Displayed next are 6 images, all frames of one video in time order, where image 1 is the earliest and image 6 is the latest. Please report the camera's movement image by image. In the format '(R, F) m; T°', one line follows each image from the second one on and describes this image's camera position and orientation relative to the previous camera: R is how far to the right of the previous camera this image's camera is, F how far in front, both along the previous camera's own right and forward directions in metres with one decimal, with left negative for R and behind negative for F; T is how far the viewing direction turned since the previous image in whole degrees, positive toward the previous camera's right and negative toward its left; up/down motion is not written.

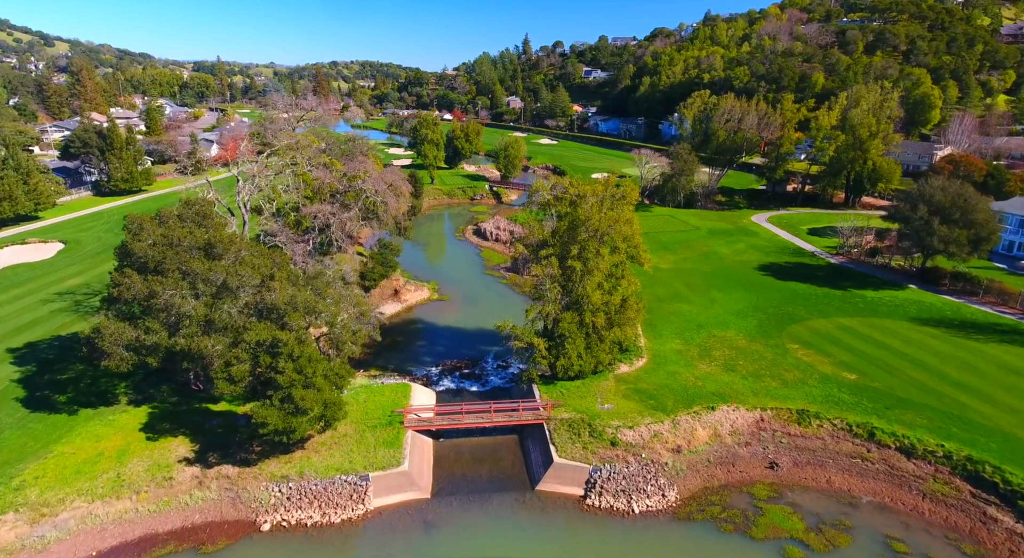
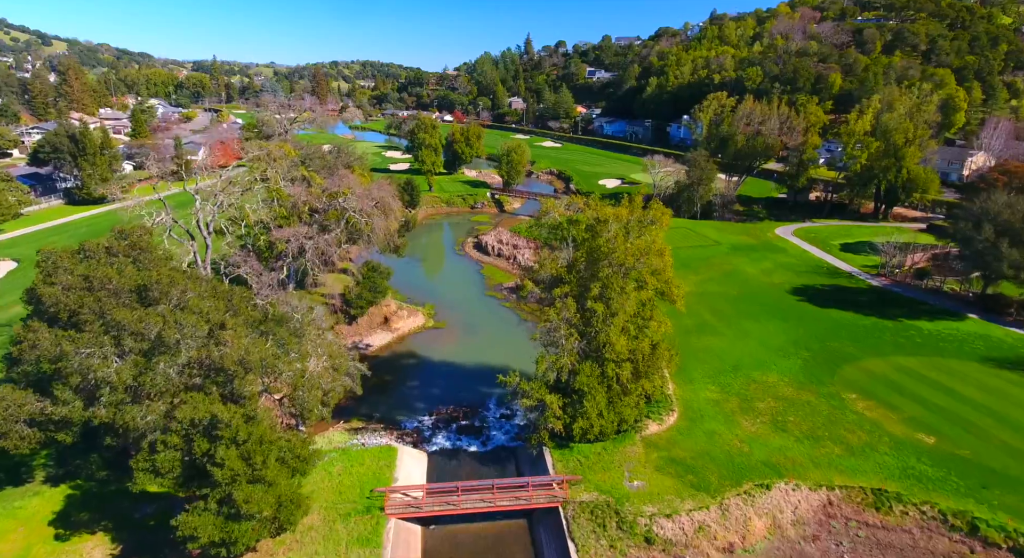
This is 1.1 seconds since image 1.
(-0.3, +4.9) m; 0°
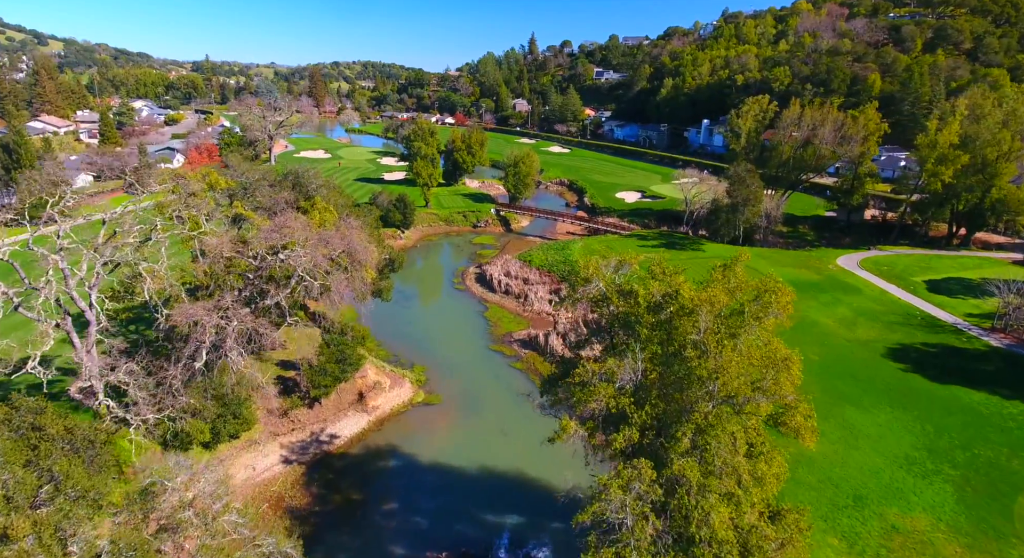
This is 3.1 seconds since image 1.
(-0.8, +9.5) m; 0°
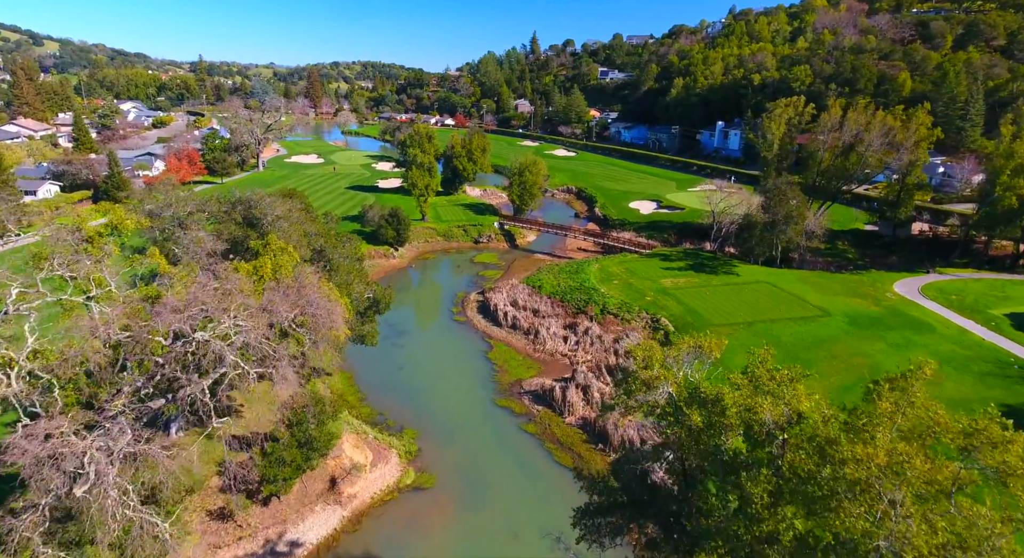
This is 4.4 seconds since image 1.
(-0.6, +6.4) m; 0°
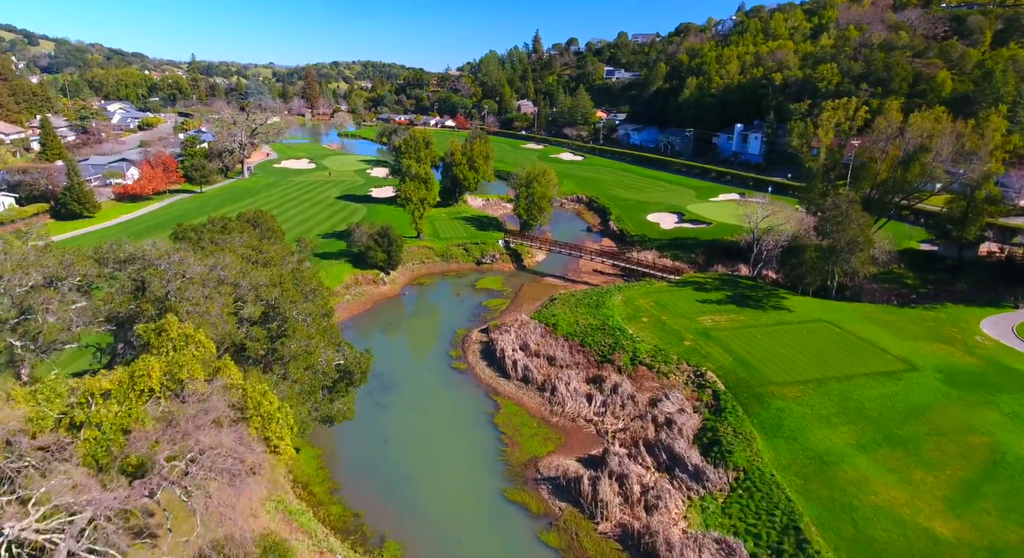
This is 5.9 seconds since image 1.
(-0.6, +7.1) m; 0°
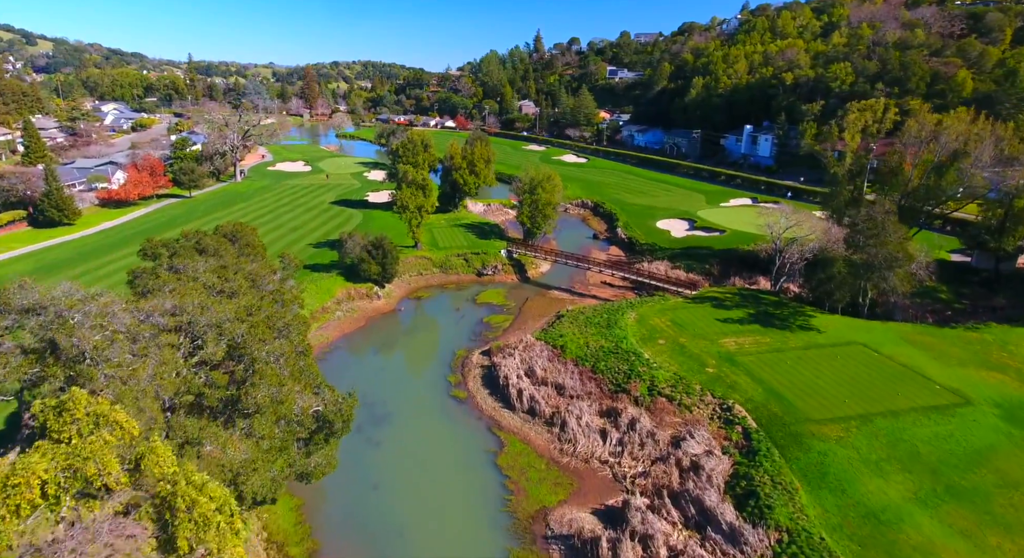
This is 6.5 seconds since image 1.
(-0.3, +3.2) m; 0°
